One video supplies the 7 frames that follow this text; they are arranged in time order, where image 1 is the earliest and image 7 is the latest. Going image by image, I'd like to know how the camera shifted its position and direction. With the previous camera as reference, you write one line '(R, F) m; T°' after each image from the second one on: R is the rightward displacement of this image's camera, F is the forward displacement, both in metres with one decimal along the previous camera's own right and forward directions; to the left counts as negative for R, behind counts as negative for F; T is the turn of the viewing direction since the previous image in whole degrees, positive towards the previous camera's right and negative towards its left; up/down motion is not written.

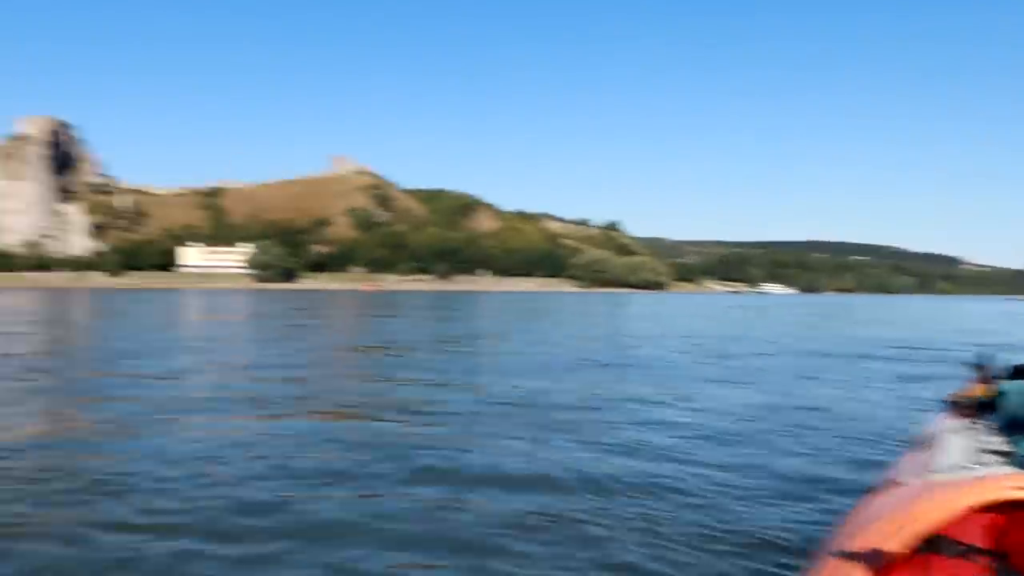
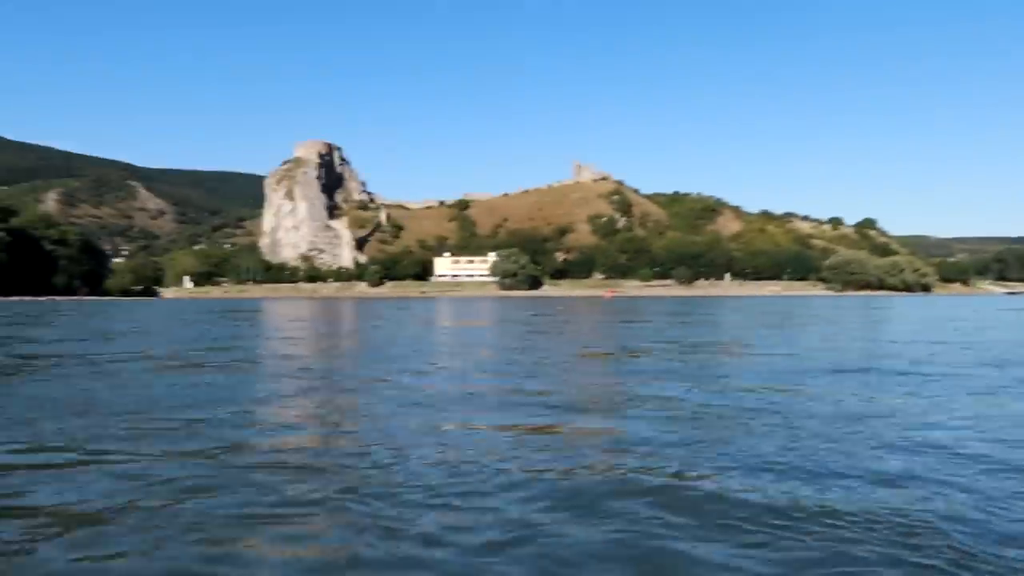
(+1.0, +4.5) m; -14°
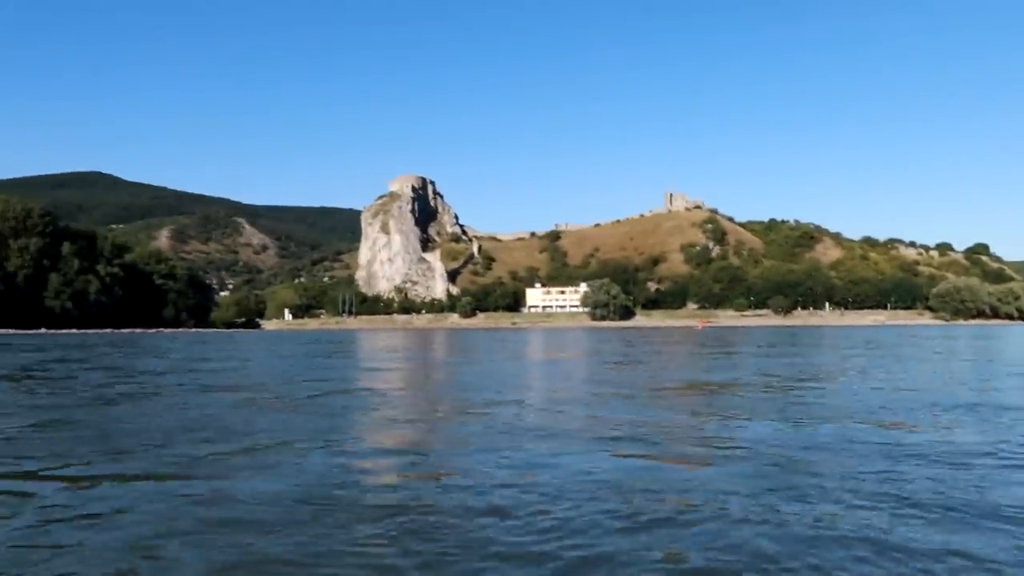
(+0.1, +3.2) m; -5°
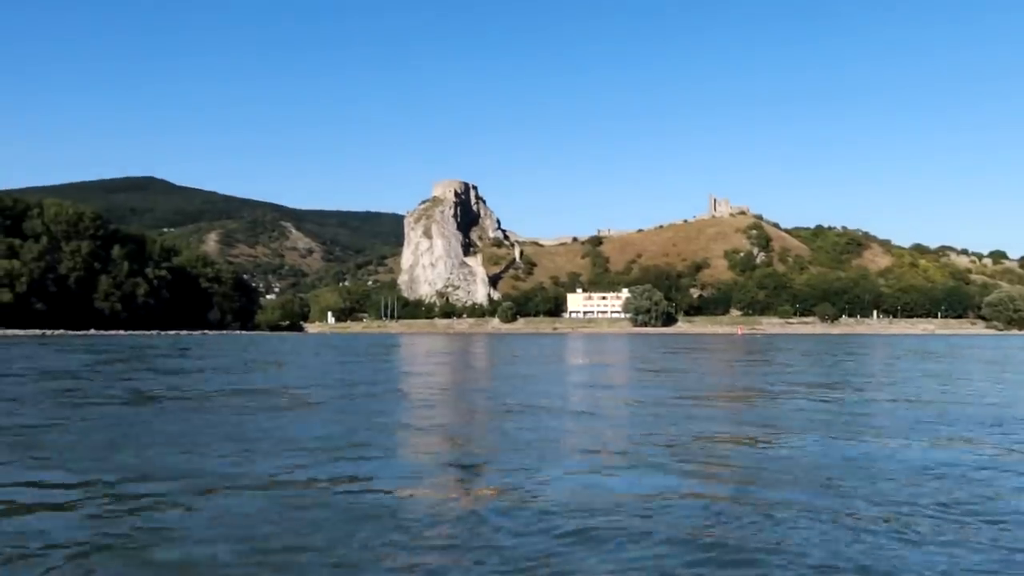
(-0.5, +0.8) m; -2°
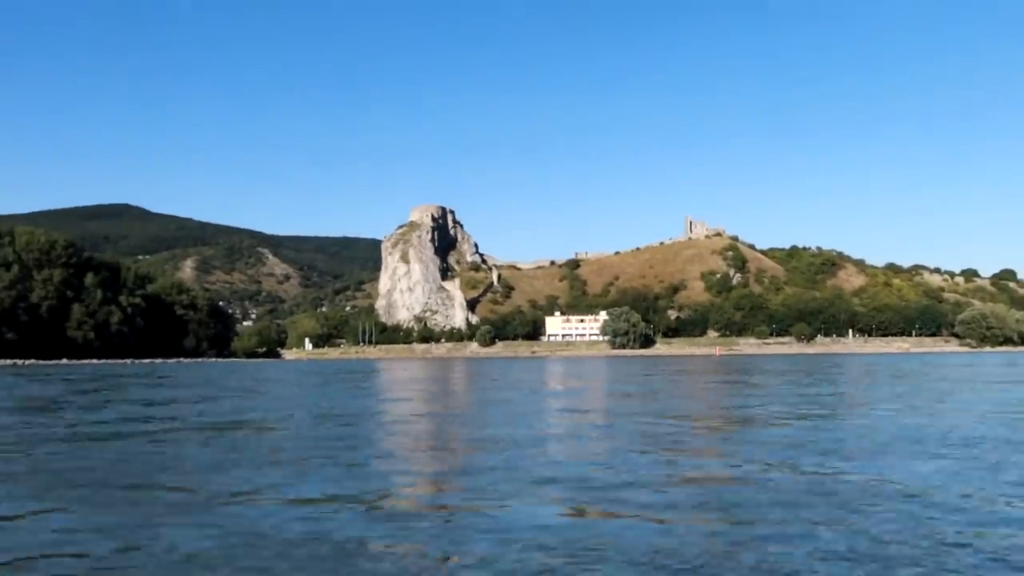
(+0.3, 0.0) m; +1°
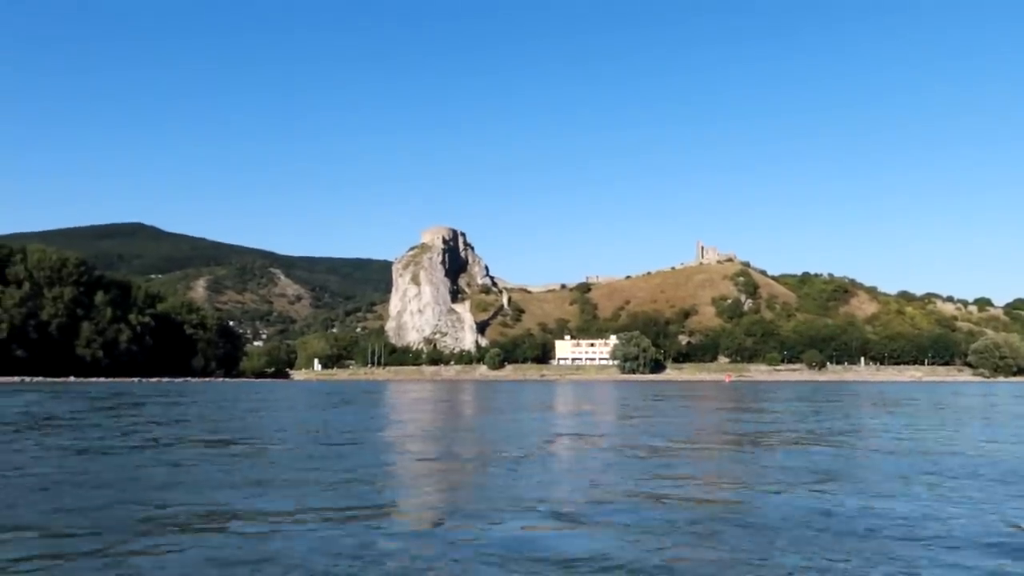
(+0.1, +0.6) m; -1°
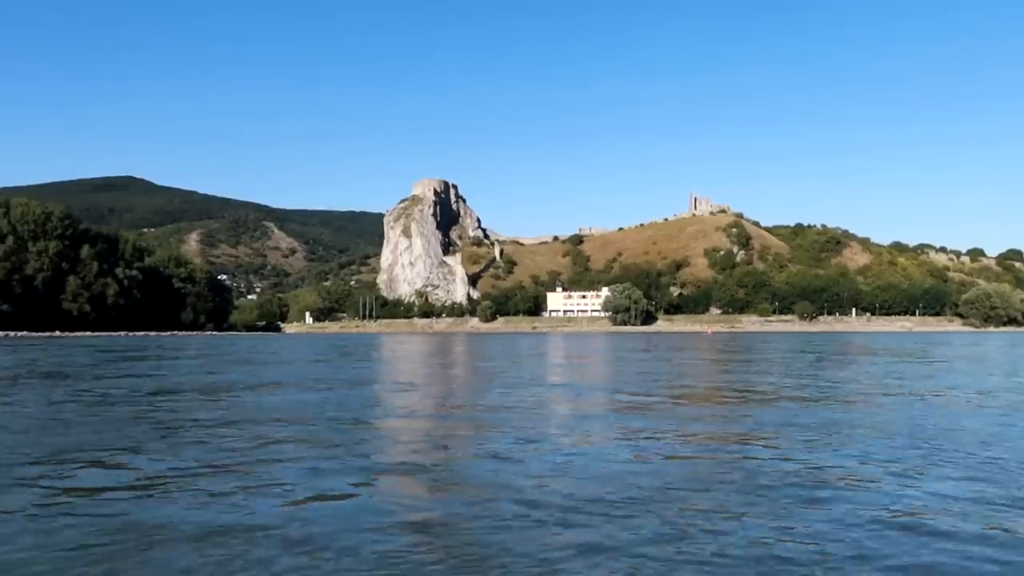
(+0.2, +1.4) m; 0°
